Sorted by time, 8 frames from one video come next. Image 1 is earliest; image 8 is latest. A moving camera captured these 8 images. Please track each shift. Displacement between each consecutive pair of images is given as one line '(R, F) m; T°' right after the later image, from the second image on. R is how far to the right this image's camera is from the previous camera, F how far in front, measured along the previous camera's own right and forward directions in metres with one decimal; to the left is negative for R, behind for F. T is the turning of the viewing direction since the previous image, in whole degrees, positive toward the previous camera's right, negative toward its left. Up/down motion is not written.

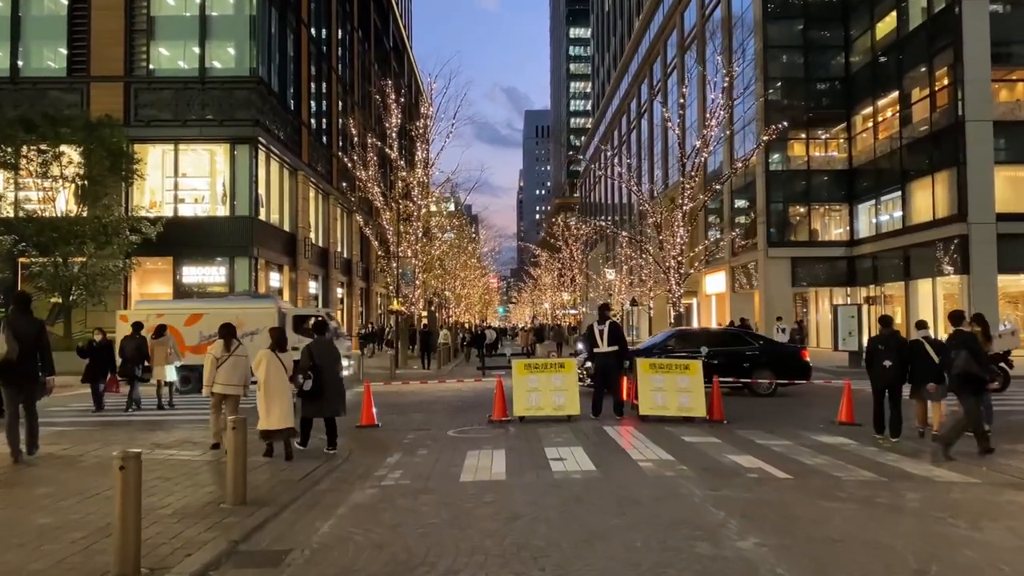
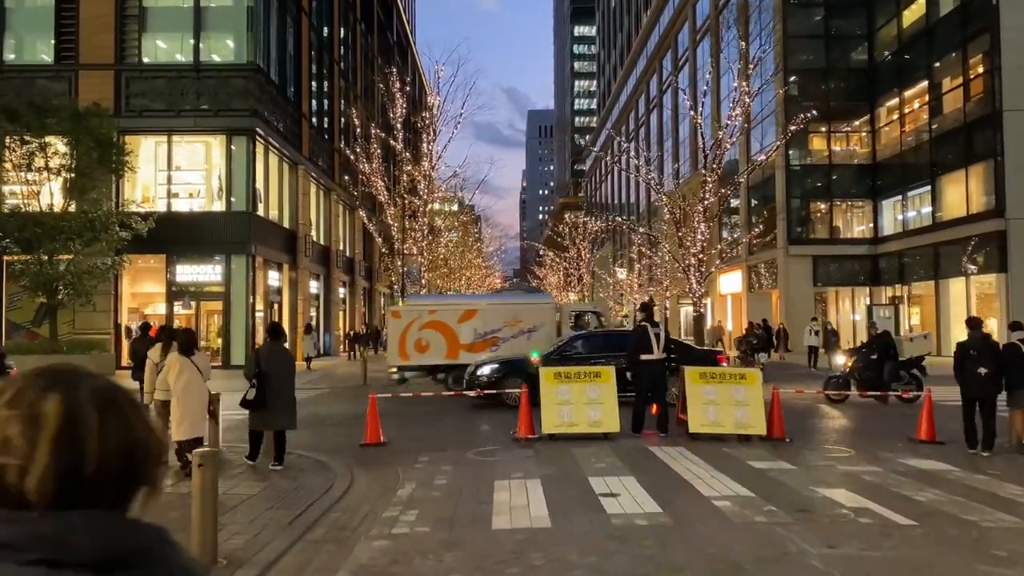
(-0.3, +1.6) m; 0°
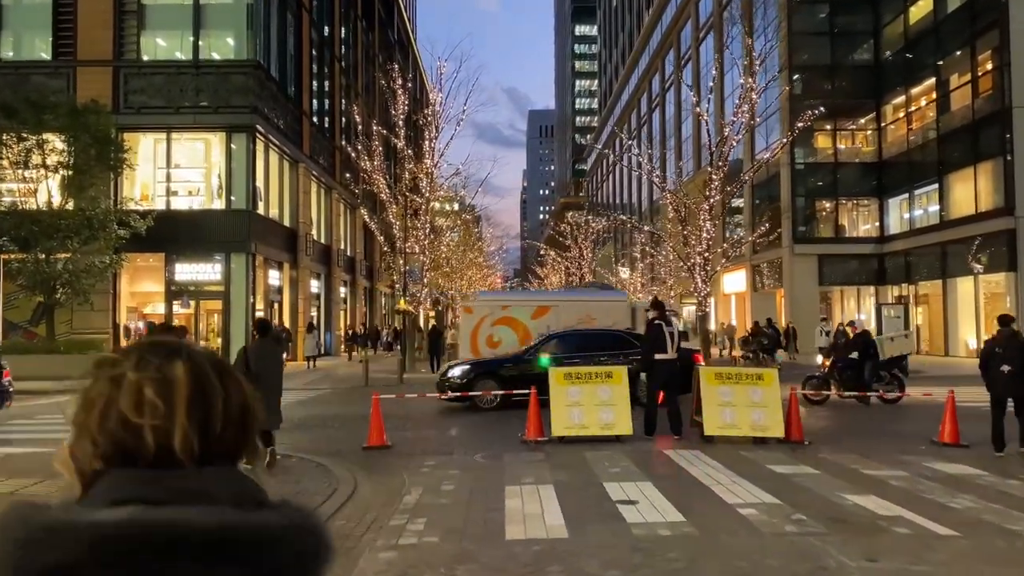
(-0.1, +0.4) m; 0°
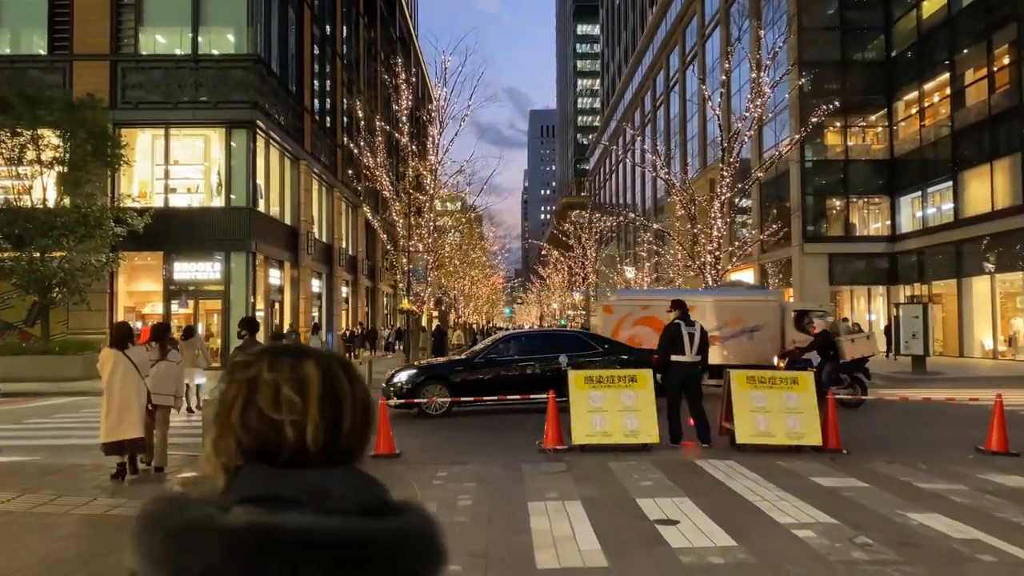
(-0.2, +0.7) m; 0°
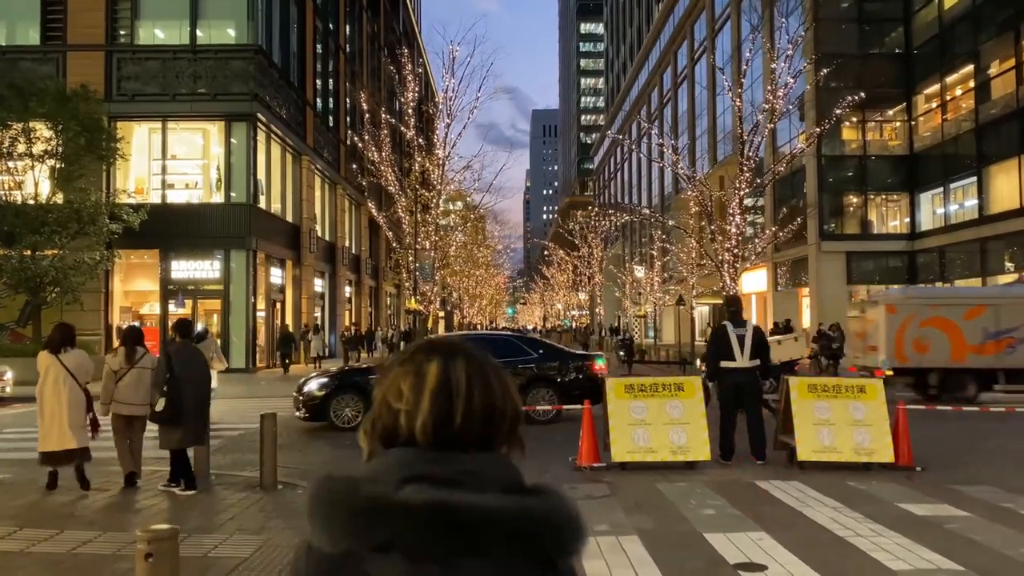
(-0.3, +1.0) m; 0°
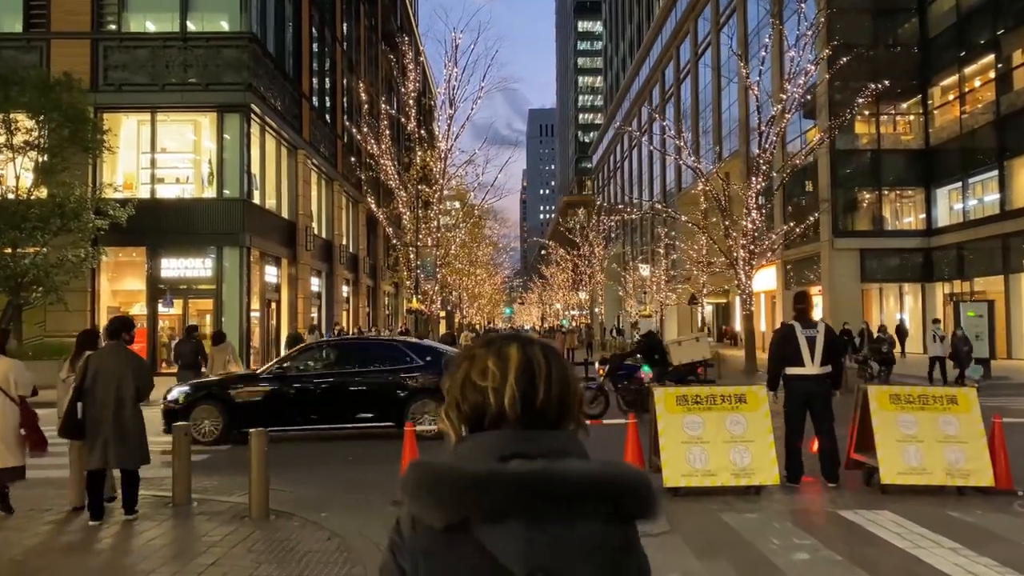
(-0.3, +1.2) m; 0°
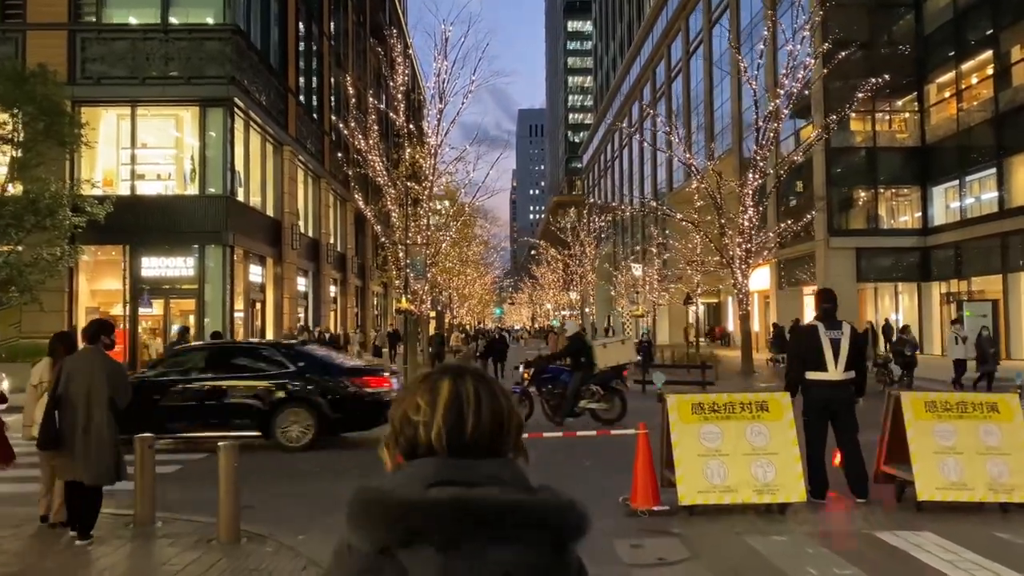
(-0.1, +0.7) m; +1°
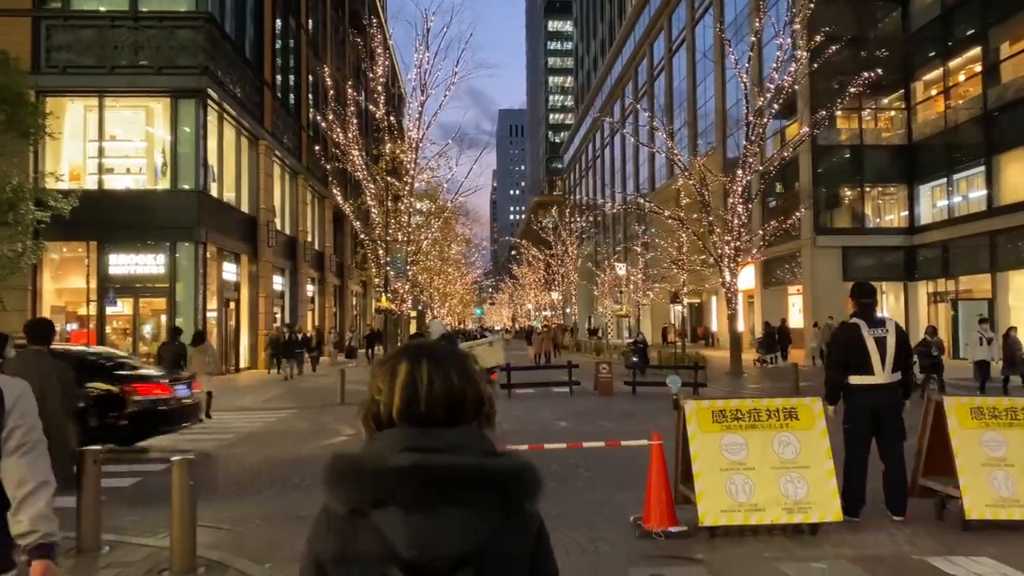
(-0.1, +0.7) m; +1°
